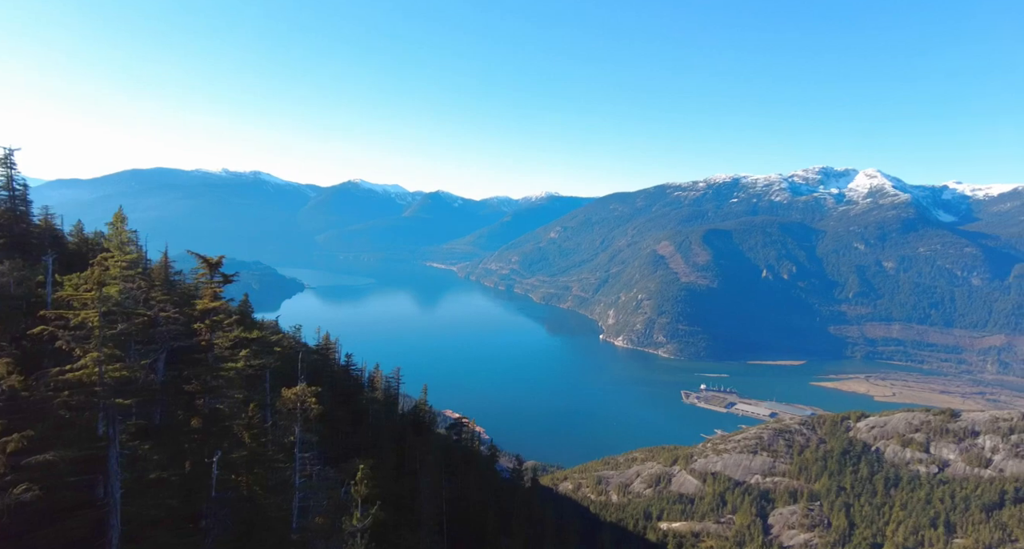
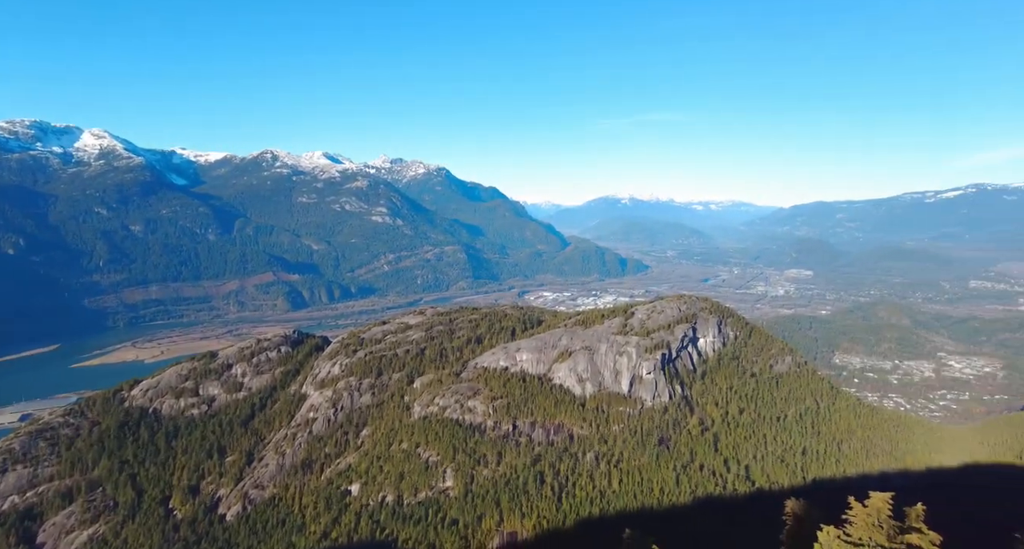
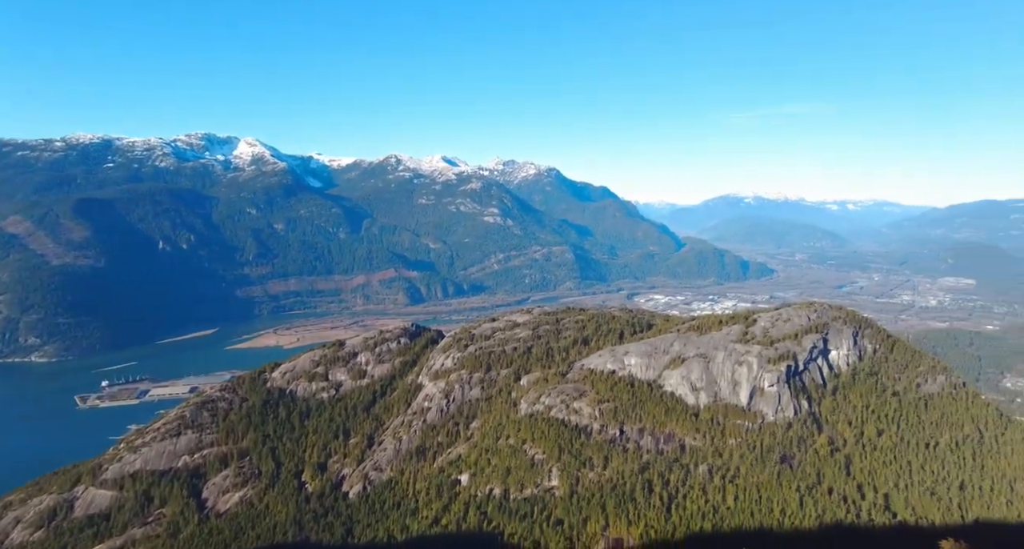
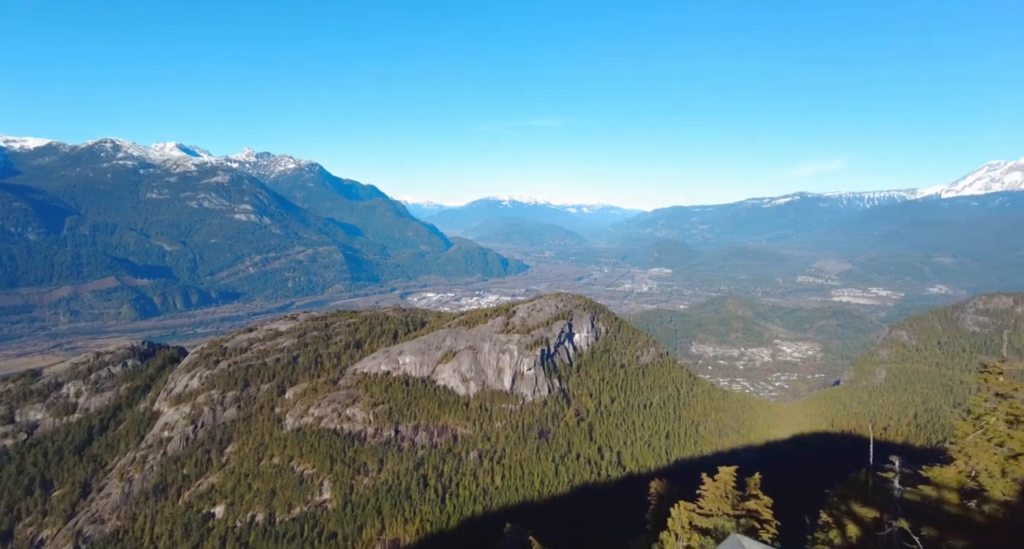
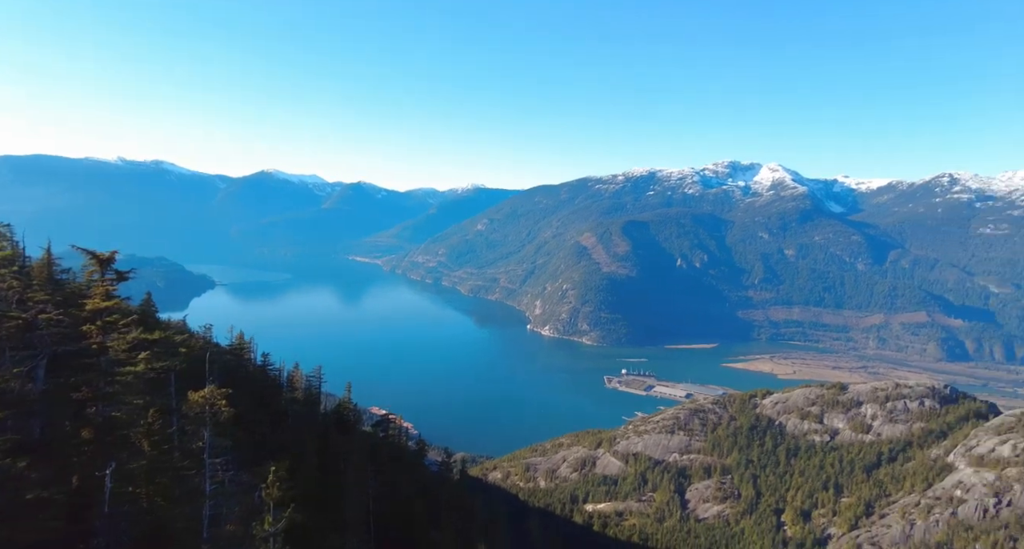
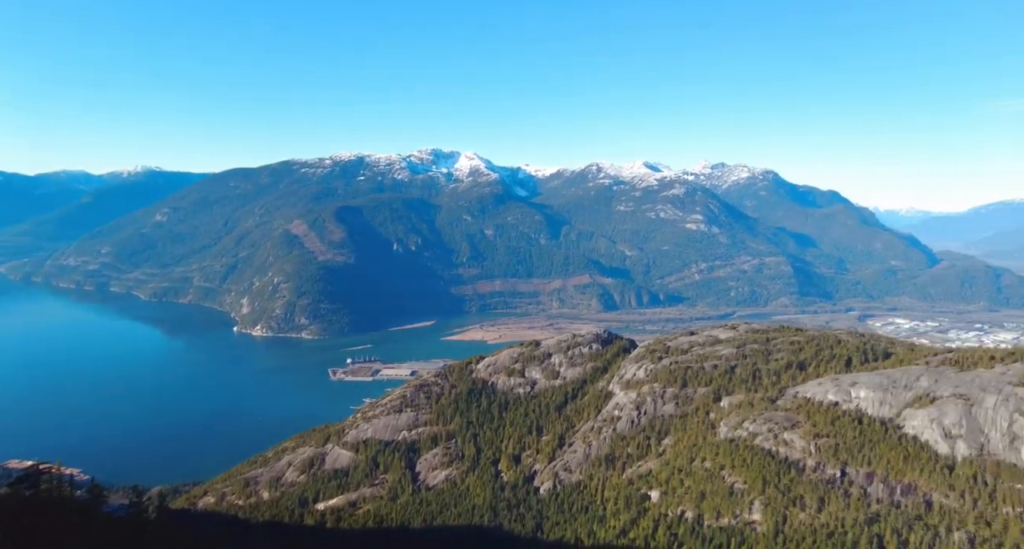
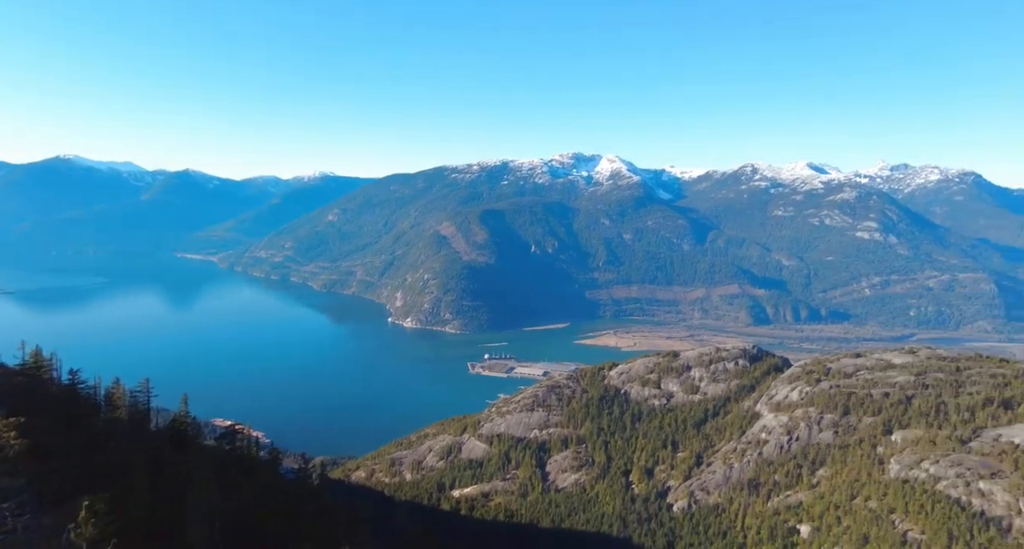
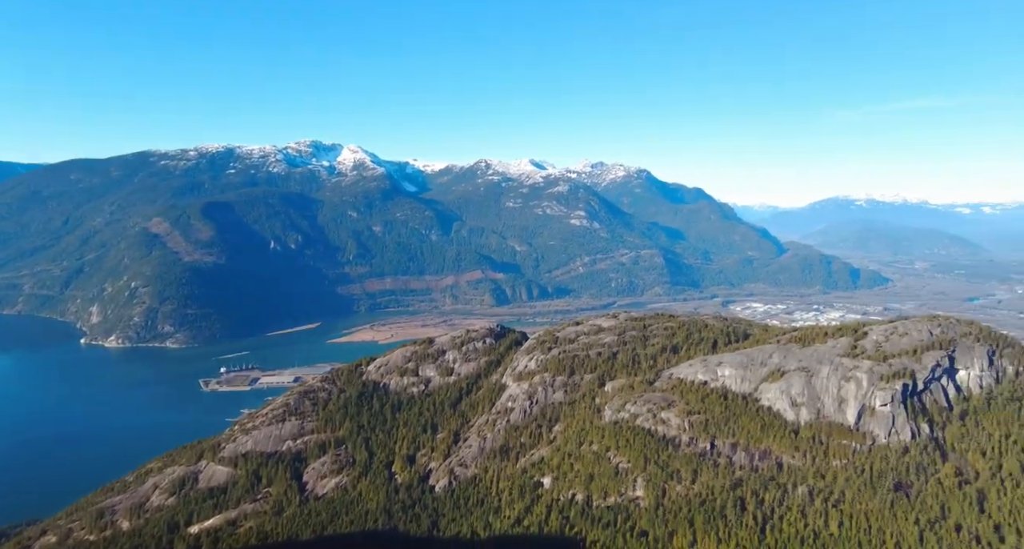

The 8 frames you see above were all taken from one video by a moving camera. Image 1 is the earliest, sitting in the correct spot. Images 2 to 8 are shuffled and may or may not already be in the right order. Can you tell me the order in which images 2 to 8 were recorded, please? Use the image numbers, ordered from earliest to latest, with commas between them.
5, 7, 6, 8, 3, 2, 4
